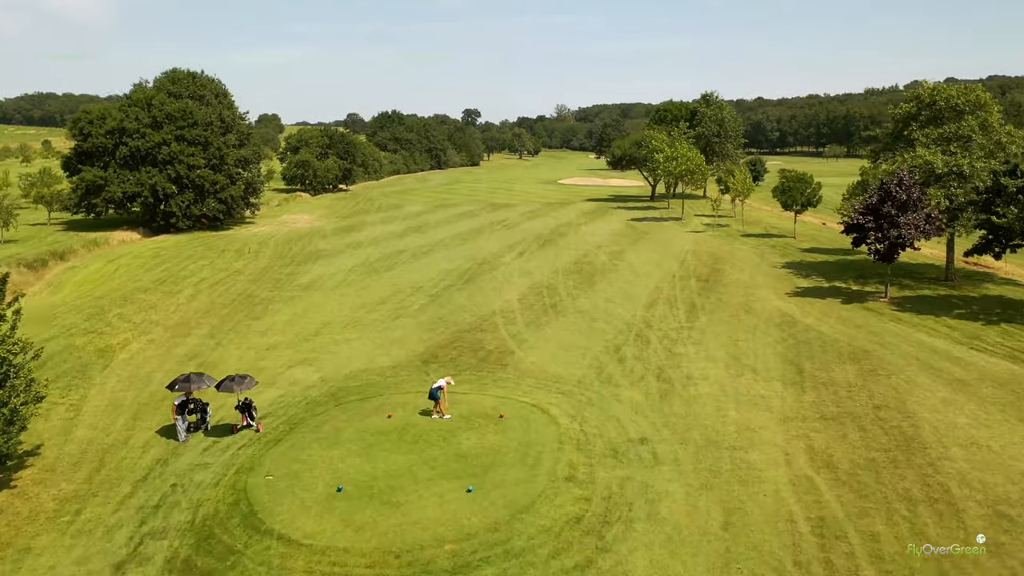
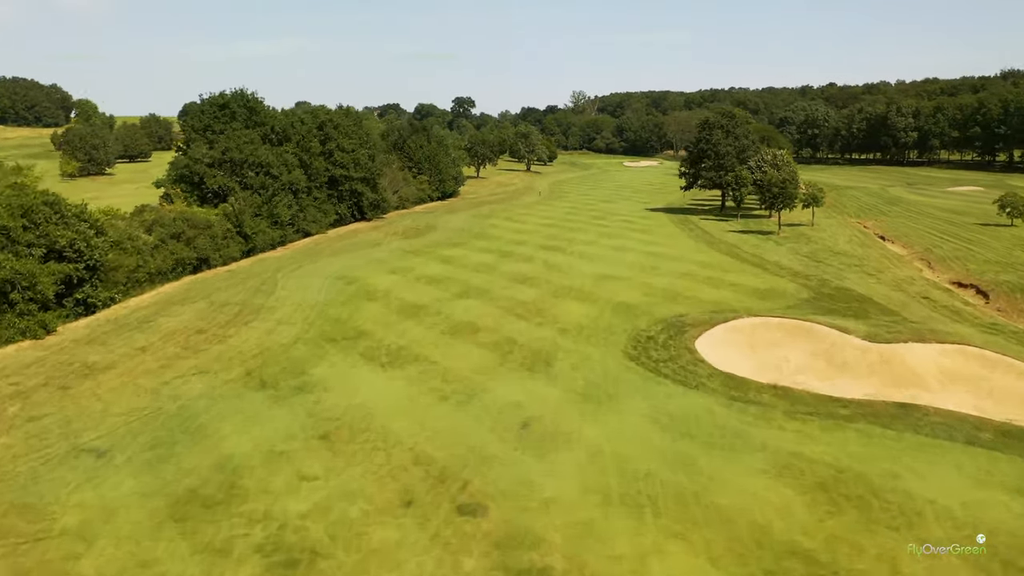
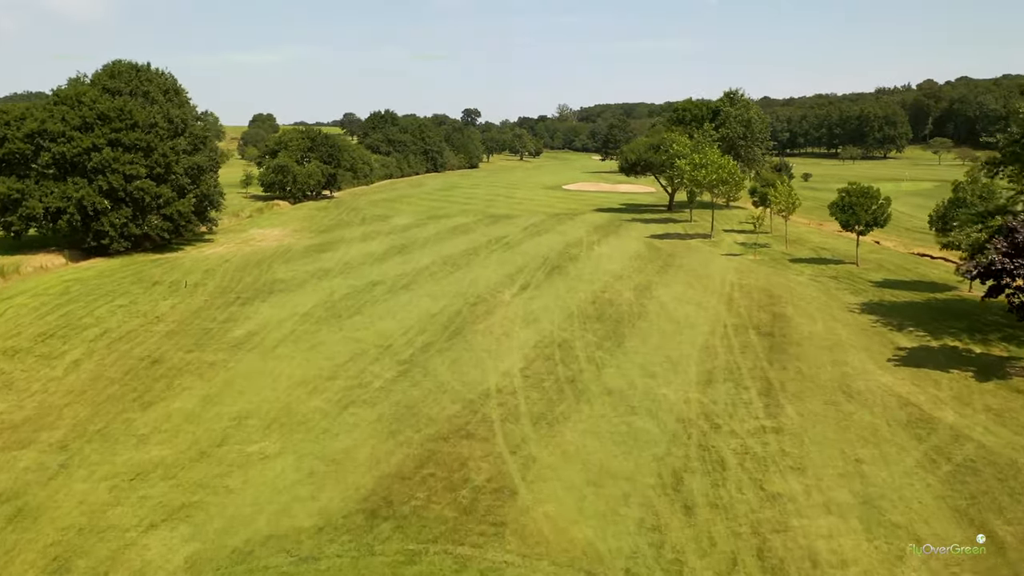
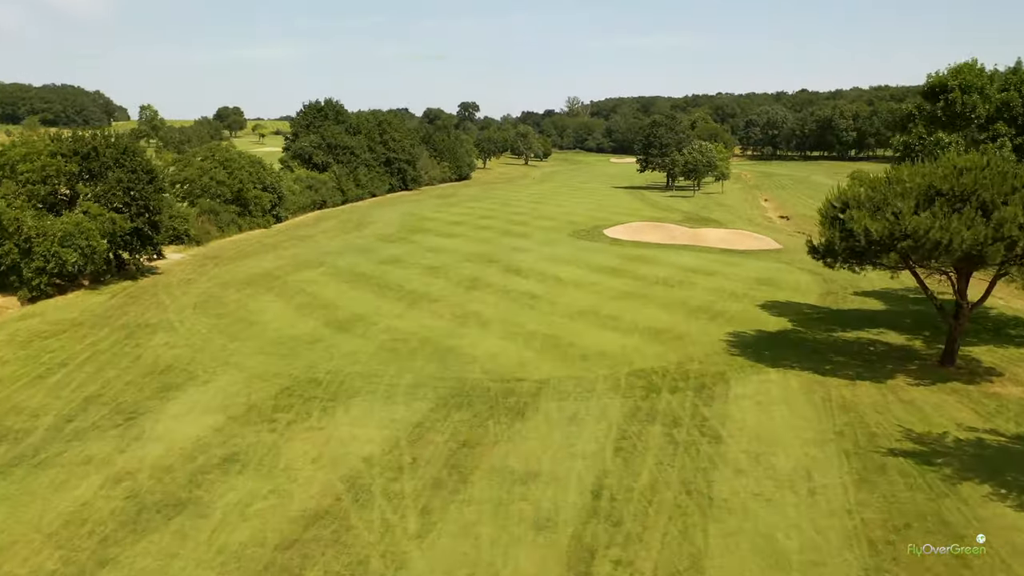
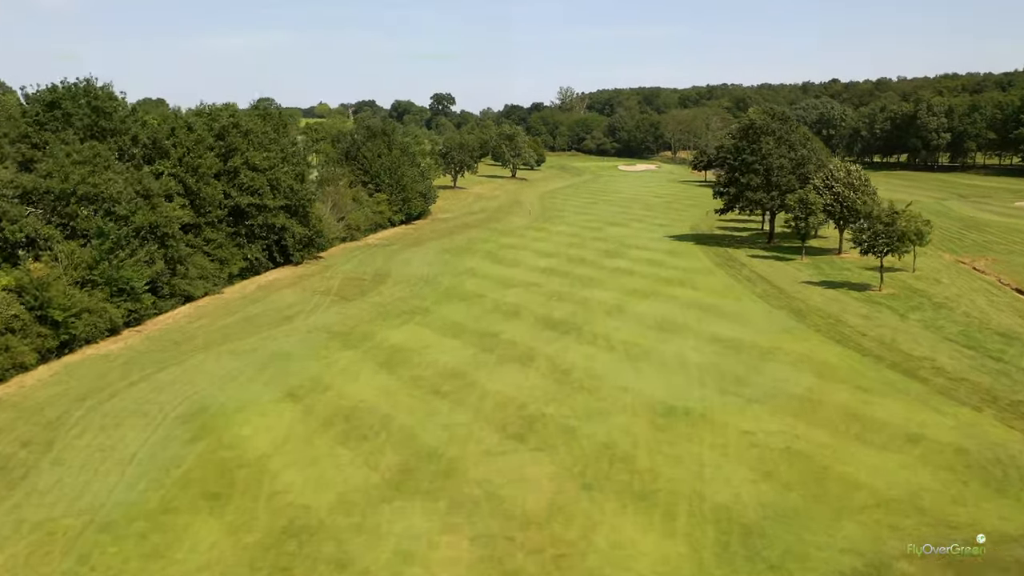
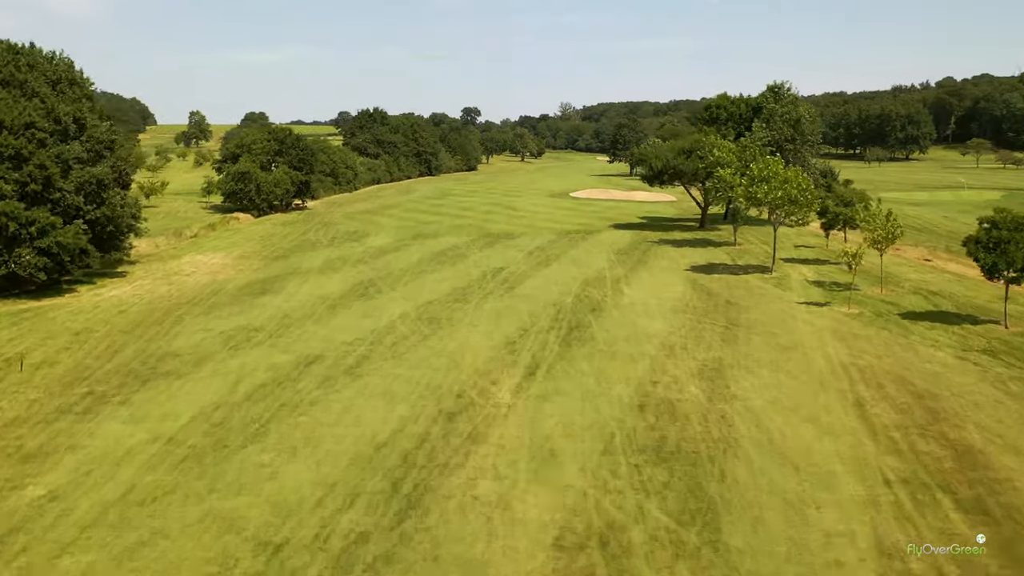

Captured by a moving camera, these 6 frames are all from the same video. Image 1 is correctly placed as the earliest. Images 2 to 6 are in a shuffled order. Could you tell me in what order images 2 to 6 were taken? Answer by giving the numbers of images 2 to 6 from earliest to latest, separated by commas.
3, 6, 4, 2, 5
